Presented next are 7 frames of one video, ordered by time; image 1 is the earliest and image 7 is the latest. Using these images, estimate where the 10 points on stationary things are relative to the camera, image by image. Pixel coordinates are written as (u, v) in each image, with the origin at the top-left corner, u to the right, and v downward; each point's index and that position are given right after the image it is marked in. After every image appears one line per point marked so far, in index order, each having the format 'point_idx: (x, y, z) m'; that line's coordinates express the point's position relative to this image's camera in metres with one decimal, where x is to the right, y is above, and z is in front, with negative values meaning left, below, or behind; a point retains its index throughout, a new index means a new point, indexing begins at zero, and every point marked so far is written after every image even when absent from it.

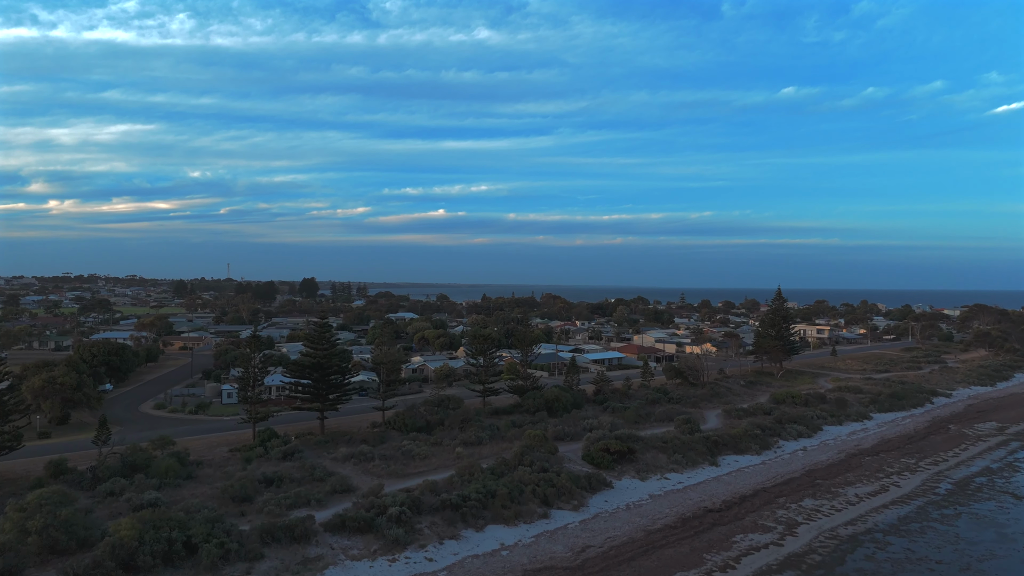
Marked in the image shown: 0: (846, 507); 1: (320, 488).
0: (+8.5, -5.6, +19.8) m
1: (-4.5, -4.7, +18.2) m
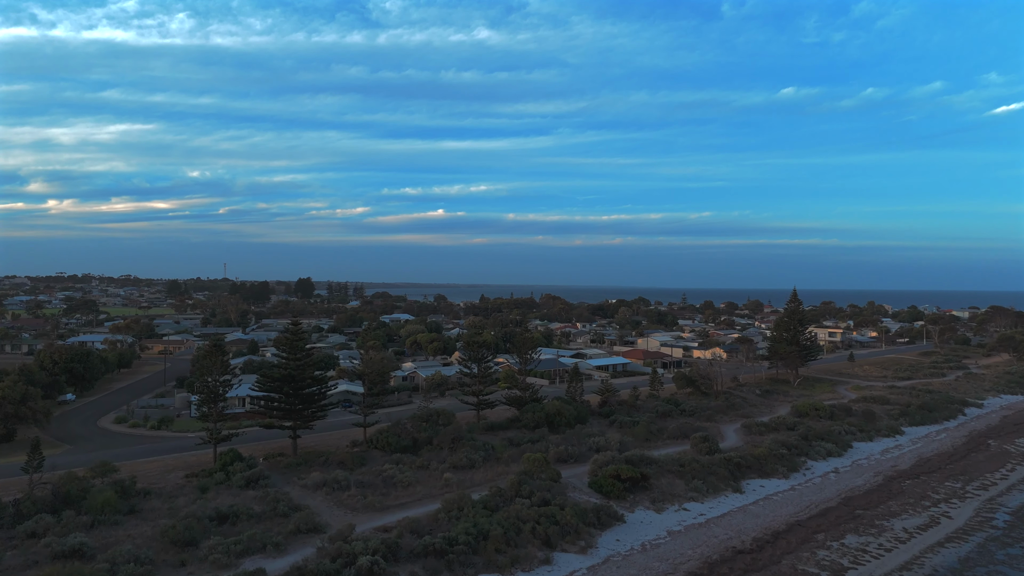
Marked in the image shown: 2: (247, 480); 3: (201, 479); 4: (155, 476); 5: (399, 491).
0: (+8.4, -5.6, +17.0) m
1: (-4.6, -4.8, +15.5) m
2: (-6.4, -4.6, +18.8) m
3: (-7.6, -4.7, +18.9) m
4: (-8.7, -4.6, +19.0) m
5: (-2.7, -4.8, +18.3) m
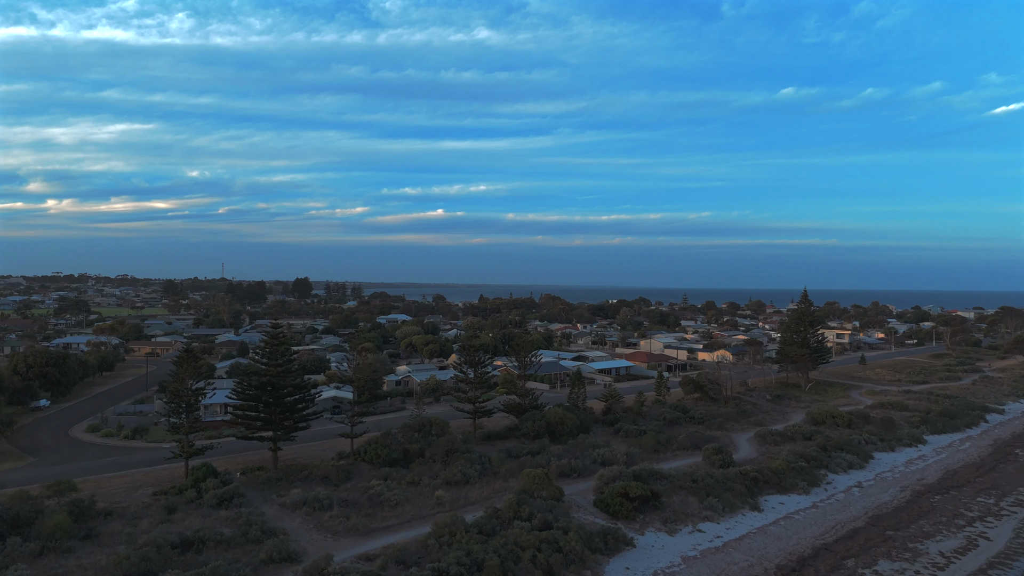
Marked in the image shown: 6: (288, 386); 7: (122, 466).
0: (+8.4, -5.6, +15.4) m
1: (-4.6, -4.8, +13.9) m
2: (-6.4, -4.6, +17.1) m
3: (-7.6, -4.7, +17.3) m
4: (-8.8, -4.6, +17.3) m
5: (-2.7, -4.8, +16.7) m
6: (-5.7, -2.5, +19.6) m
7: (-9.9, -4.5, +19.8) m
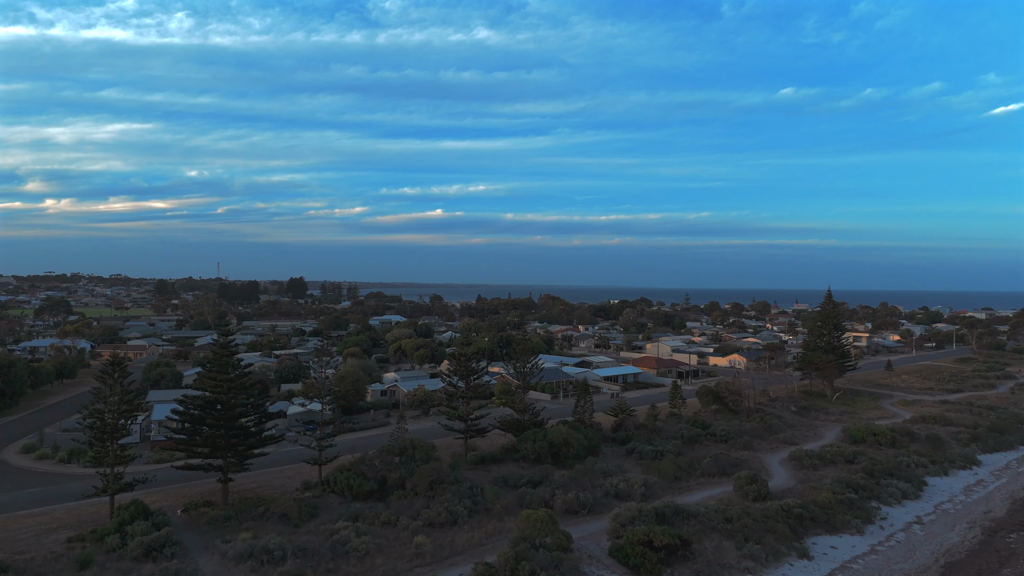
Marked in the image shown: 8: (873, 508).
0: (+8.3, -5.6, +12.1) m
1: (-4.7, -4.7, +10.6) m
2: (-6.5, -4.6, +13.8) m
3: (-7.7, -4.7, +14.0) m
4: (-8.8, -4.6, +14.1) m
5: (-2.8, -4.8, +13.4) m
6: (-5.7, -2.5, +16.4) m
7: (-10.0, -4.5, +16.5) m
8: (+8.4, -5.1, +18.1) m
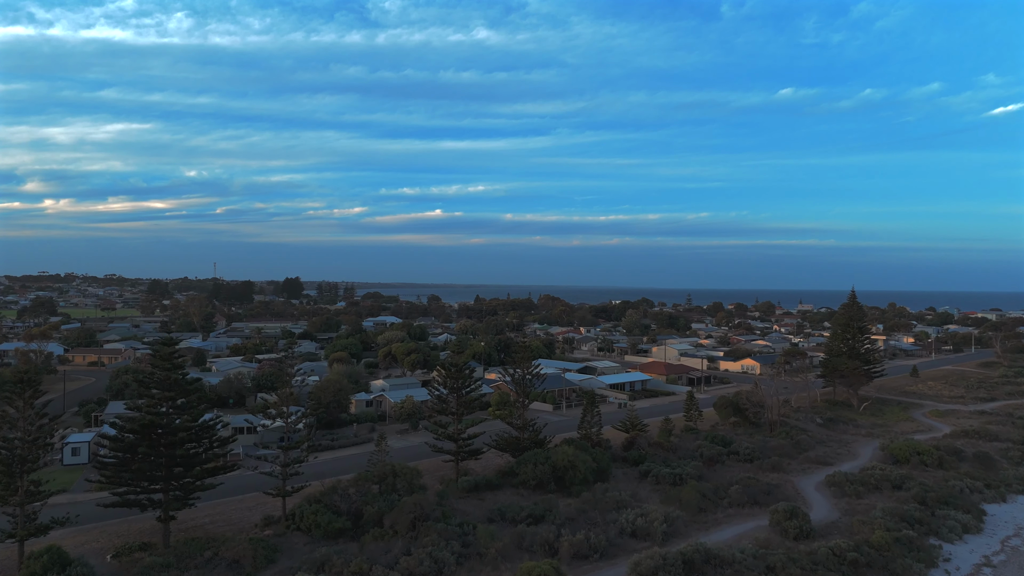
0: (+8.3, -5.6, +9.4) m
1: (-4.8, -4.7, +7.9) m
2: (-6.6, -4.6, +11.1) m
3: (-7.7, -4.7, +11.3) m
4: (-8.9, -4.6, +11.3) m
5: (-2.8, -4.8, +10.7) m
6: (-5.8, -2.5, +13.6) m
7: (-10.0, -4.5, +13.8) m
8: (+8.4, -5.1, +15.4) m
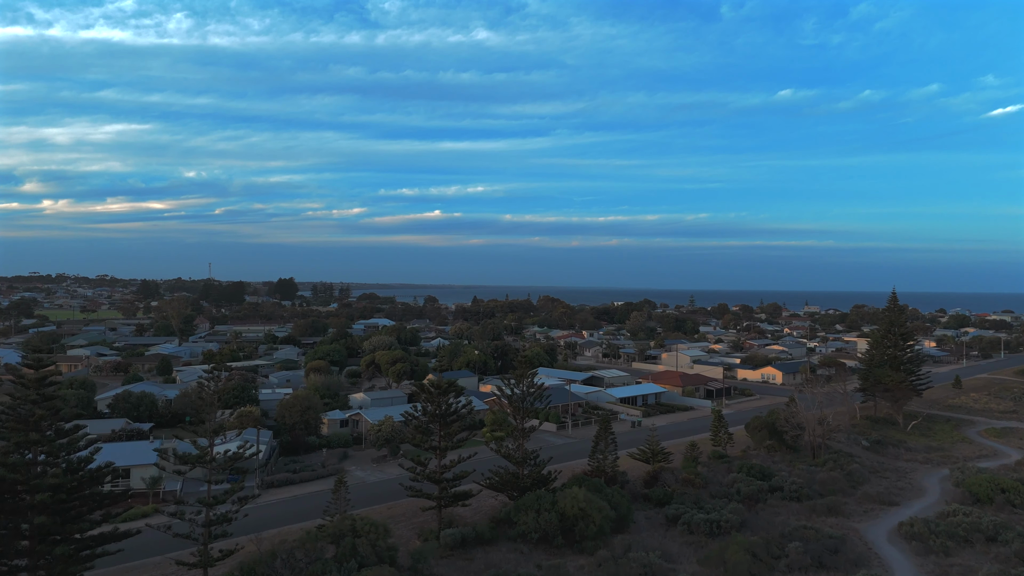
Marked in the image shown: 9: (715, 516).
0: (+8.2, -5.7, +5.6) m
1: (-4.8, -4.8, +4.1) m
2: (-6.6, -4.6, +7.3) m
3: (-7.8, -4.7, +7.5) m
4: (-9.0, -4.6, +7.5) m
5: (-2.9, -4.8, +6.9) m
6: (-5.9, -2.5, +9.8) m
7: (-10.1, -4.5, +10.0) m
8: (+8.3, -5.2, +11.6) m
9: (+4.1, -4.6, +15.8) m
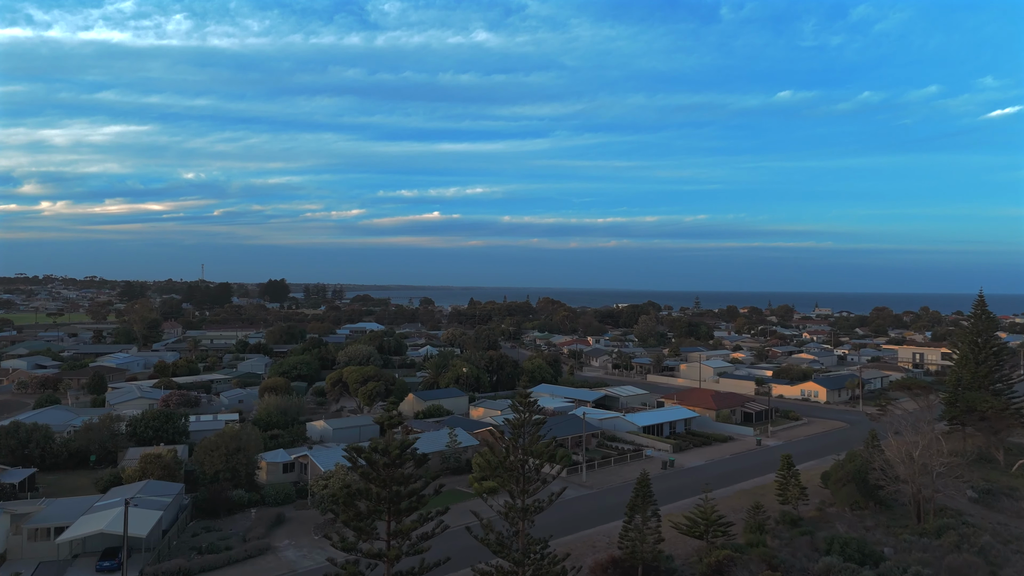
0: (+8.1, -5.7, -0.1) m
1: (-4.9, -4.8, -1.7) m
2: (-6.7, -4.7, +1.6) m
3: (-7.9, -4.7, +1.7) m
4: (-9.0, -4.6, +1.8) m
5: (-3.0, -4.8, +1.2) m
6: (-5.9, -2.5, +4.1) m
7: (-10.2, -4.5, +4.2) m
8: (+8.2, -5.2, +5.9) m
9: (+4.0, -4.7, +10.1) m
